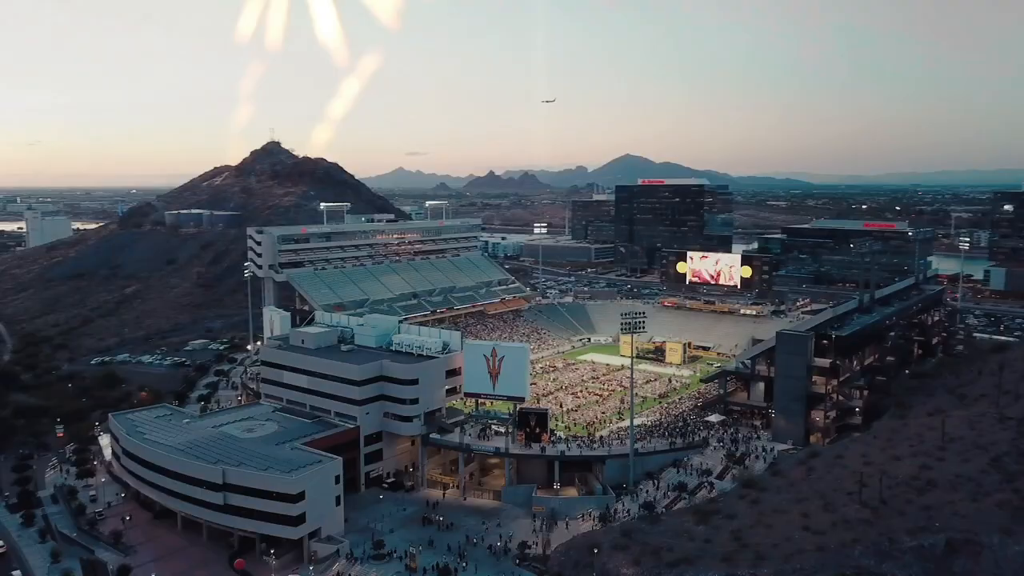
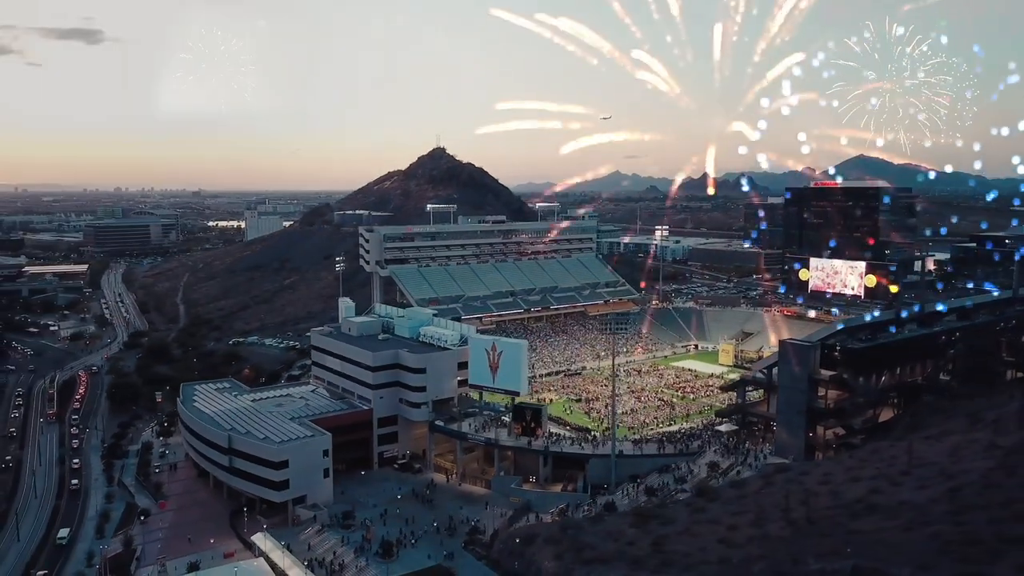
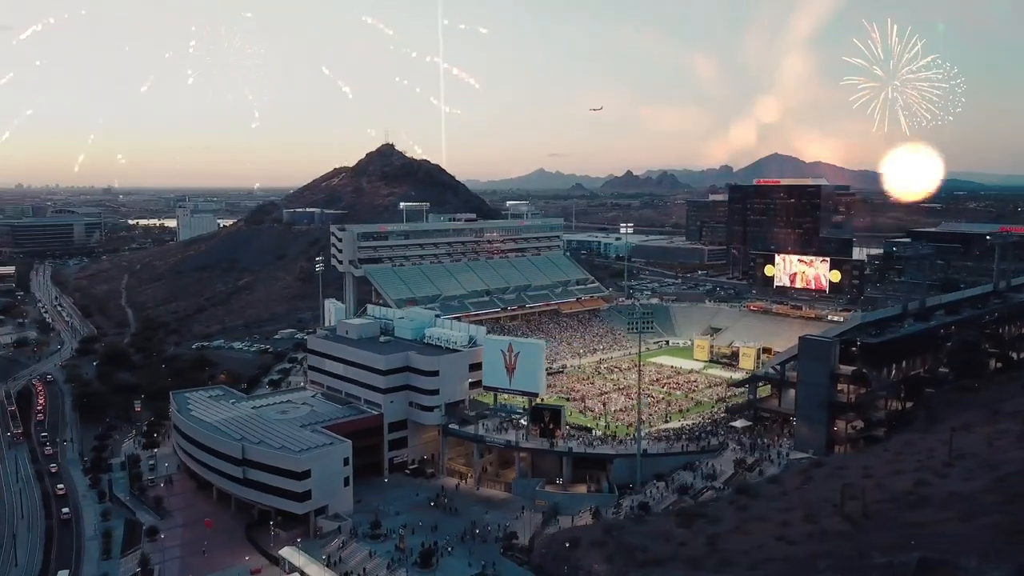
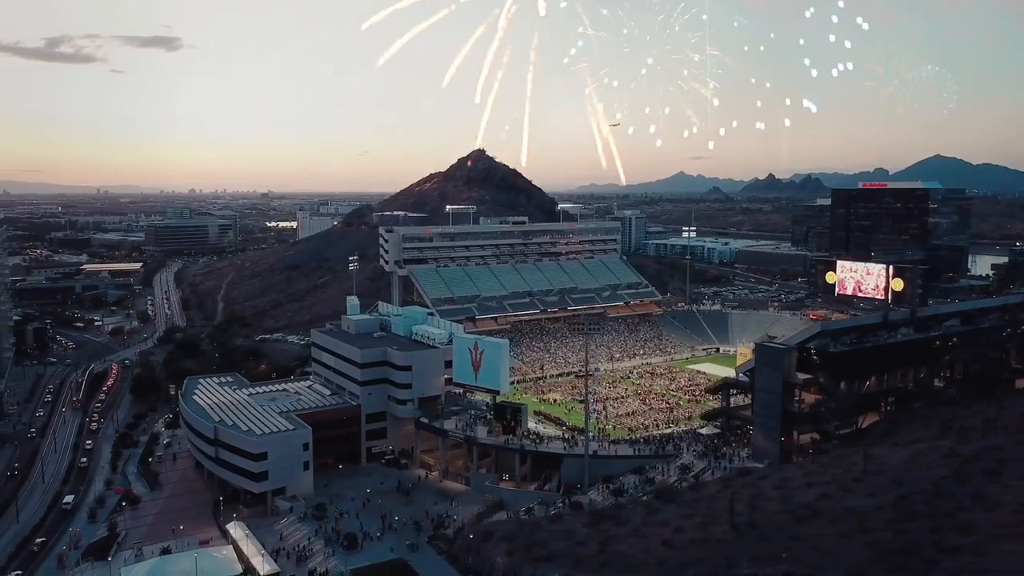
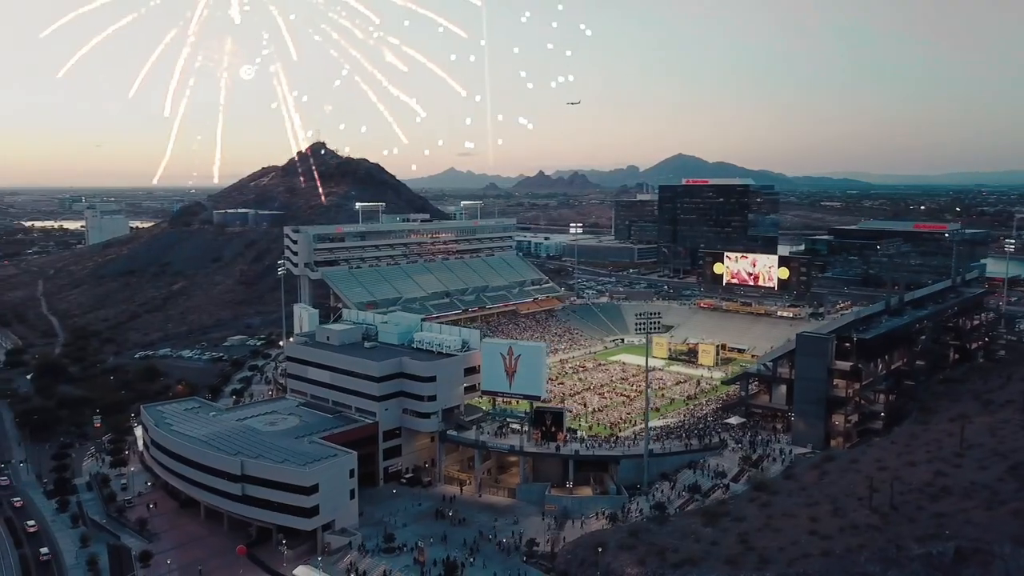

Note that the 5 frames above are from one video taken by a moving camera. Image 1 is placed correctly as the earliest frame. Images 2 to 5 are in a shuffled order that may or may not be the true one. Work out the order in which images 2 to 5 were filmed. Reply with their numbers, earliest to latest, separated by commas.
5, 3, 2, 4
